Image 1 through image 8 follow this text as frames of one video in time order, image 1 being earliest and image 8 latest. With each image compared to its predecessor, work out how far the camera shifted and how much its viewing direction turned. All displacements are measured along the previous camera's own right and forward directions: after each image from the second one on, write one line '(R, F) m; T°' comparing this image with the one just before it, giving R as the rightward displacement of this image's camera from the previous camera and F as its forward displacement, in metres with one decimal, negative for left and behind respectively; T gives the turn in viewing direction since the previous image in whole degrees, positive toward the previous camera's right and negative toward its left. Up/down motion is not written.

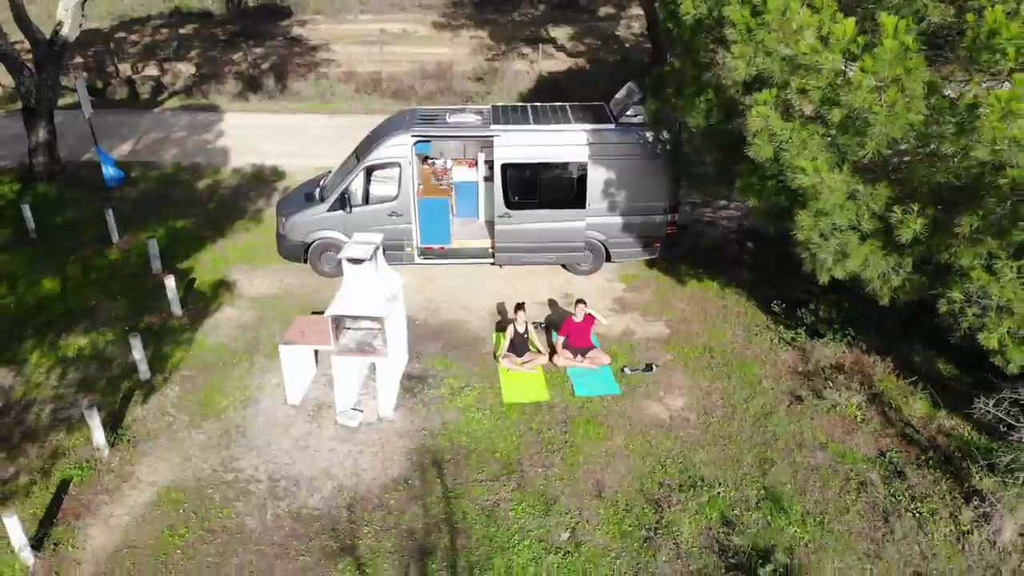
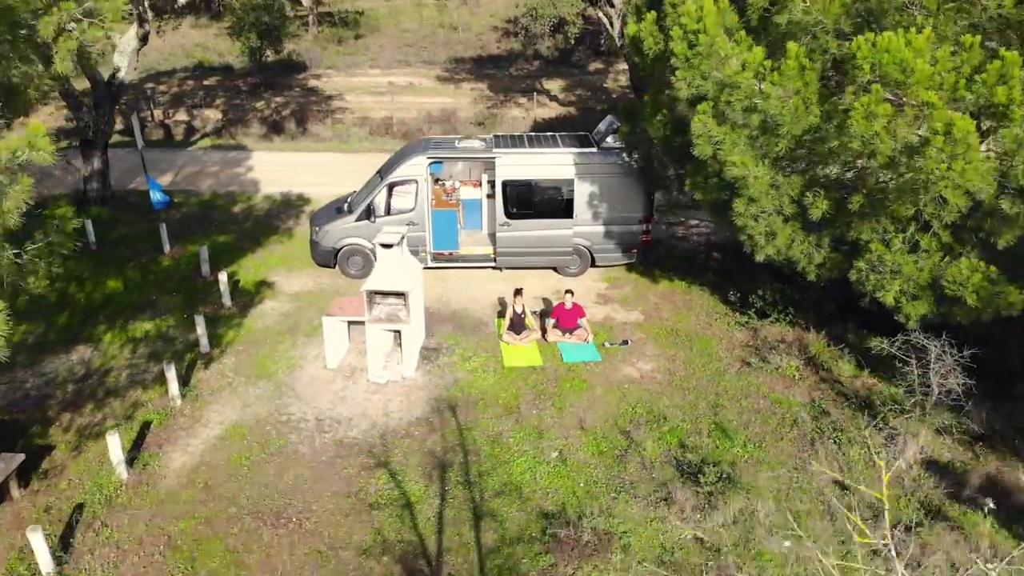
(0.0, -1.3) m; 0°
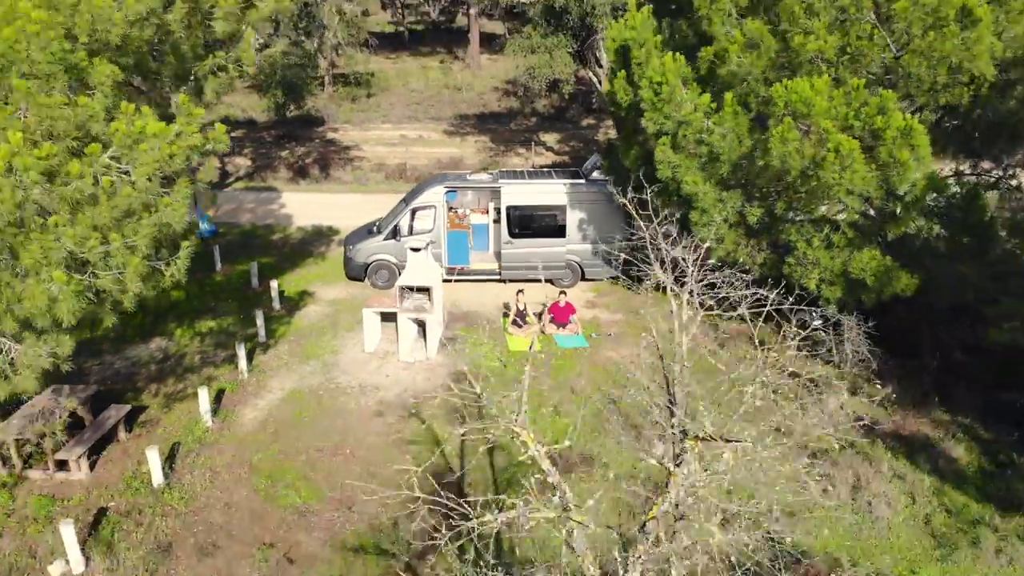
(-0.1, -1.6) m; 0°
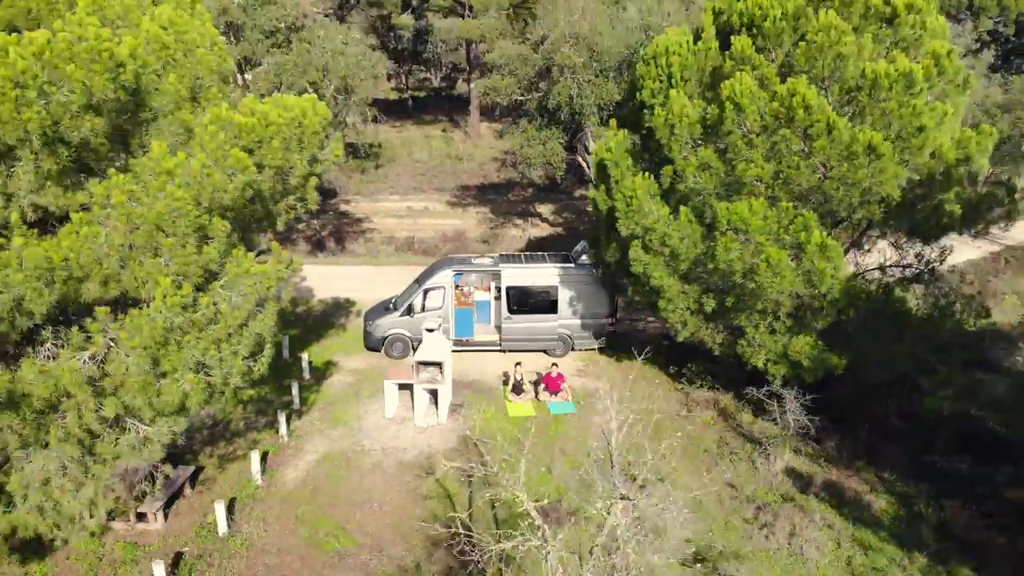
(0.0, -1.6) m; 0°
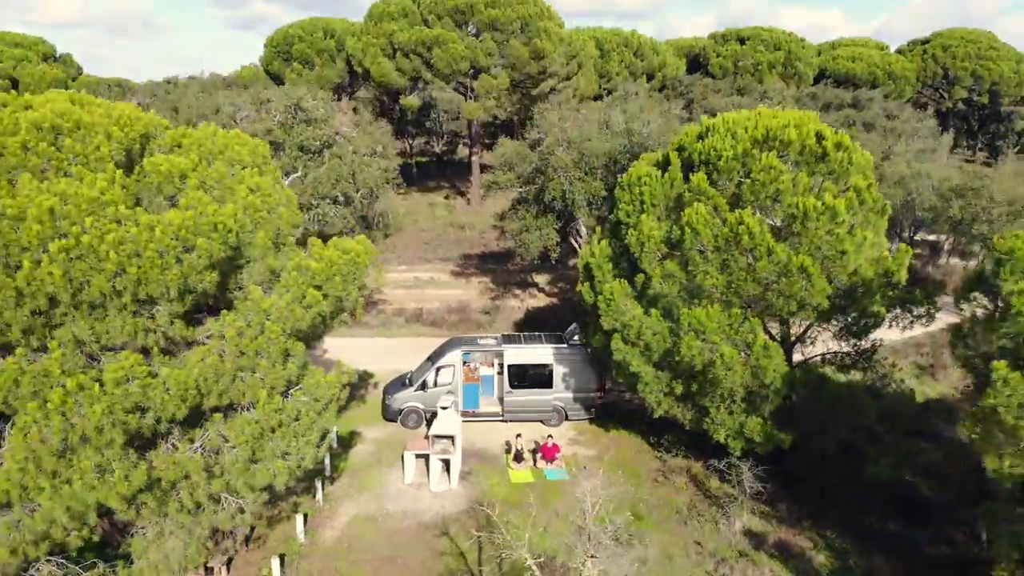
(-0.1, -1.9) m; 0°
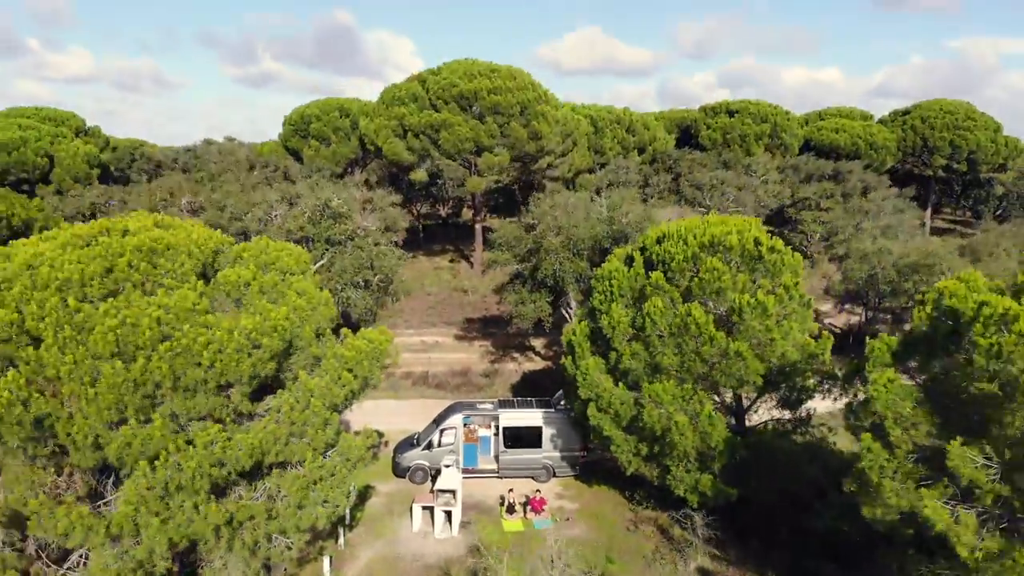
(+0.2, -2.3) m; 0°
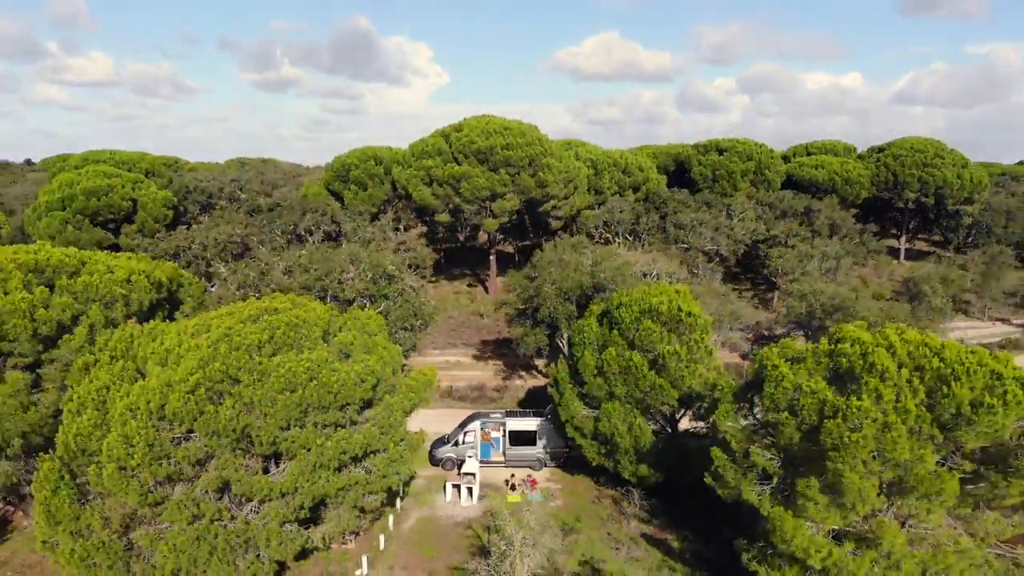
(+0.3, -6.5) m; -1°
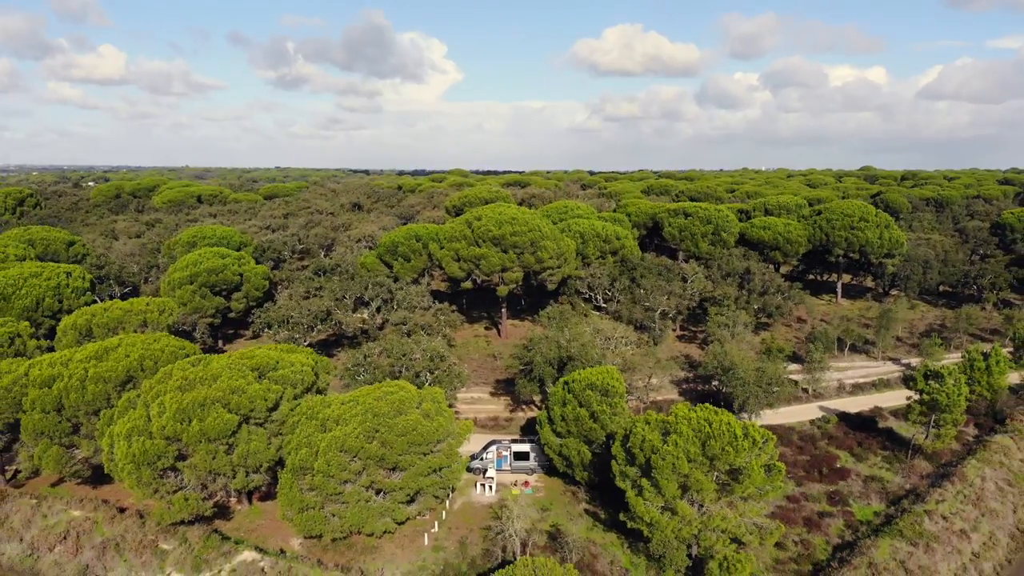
(+0.5, -15.2) m; -1°
